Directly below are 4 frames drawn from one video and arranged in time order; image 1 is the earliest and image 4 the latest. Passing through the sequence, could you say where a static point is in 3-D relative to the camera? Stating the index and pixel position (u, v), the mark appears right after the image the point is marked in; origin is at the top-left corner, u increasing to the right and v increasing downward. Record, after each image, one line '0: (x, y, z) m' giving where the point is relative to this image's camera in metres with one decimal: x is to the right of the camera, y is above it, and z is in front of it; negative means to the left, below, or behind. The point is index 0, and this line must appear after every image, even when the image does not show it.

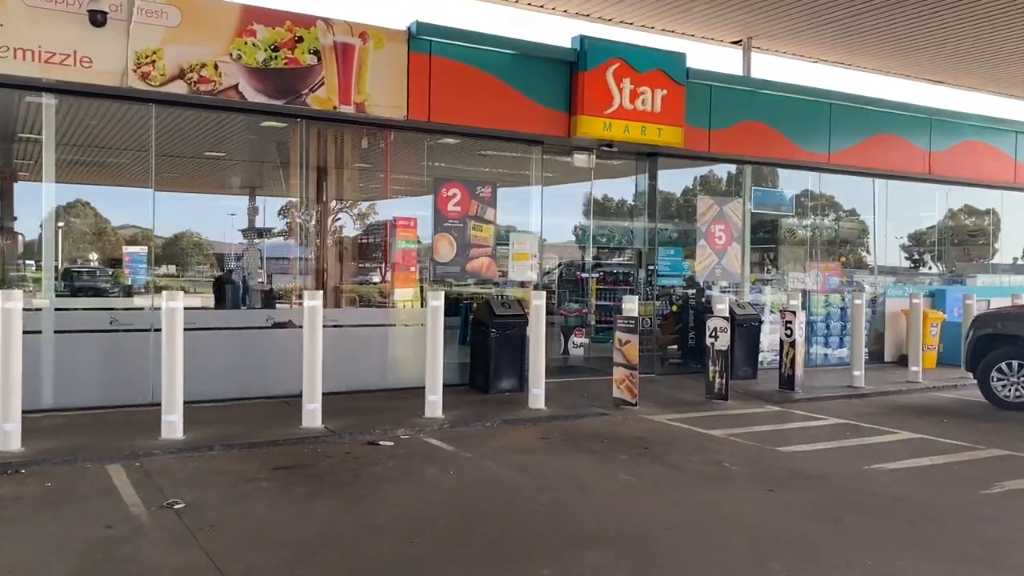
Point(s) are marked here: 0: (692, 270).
0: (+2.7, +0.3, +12.8) m
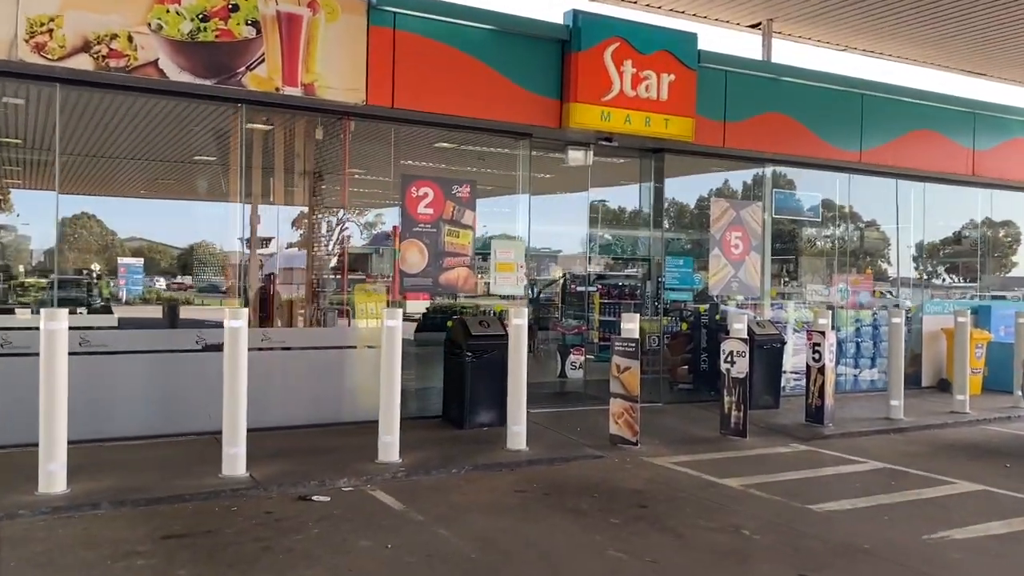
0: (+2.5, +0.1, +11.3) m
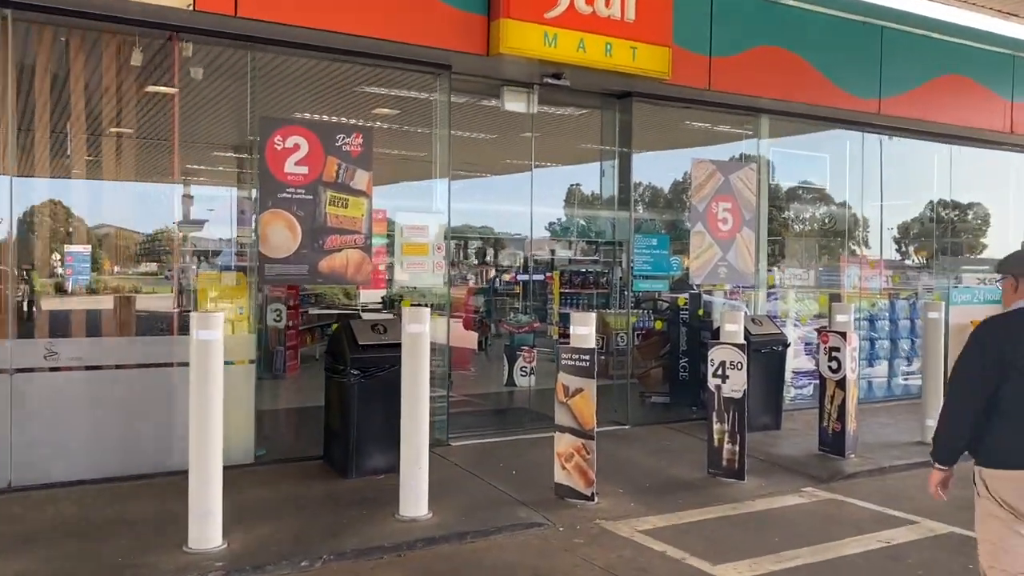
0: (+1.8, +0.2, +8.9) m
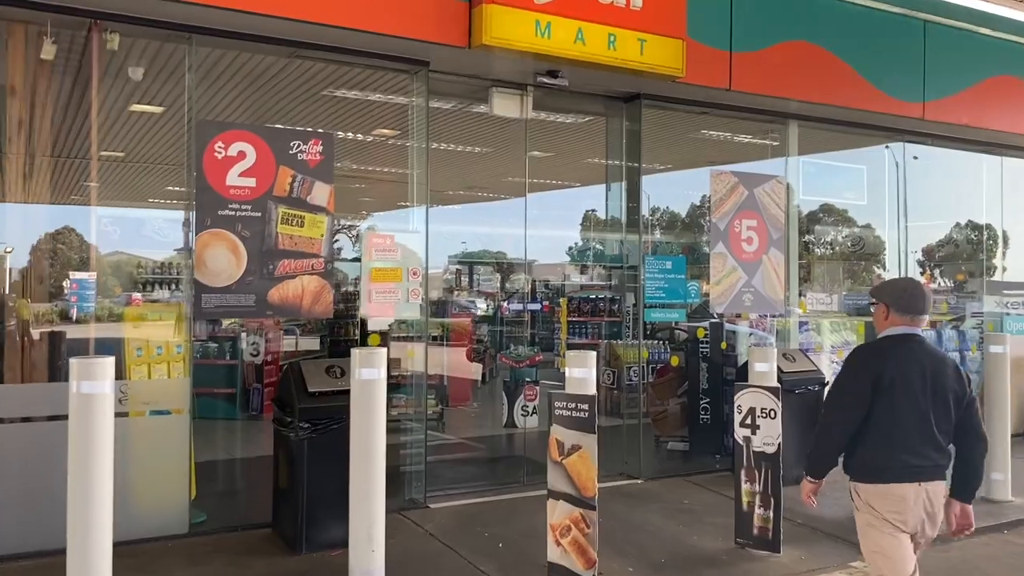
0: (+1.7, -0.1, +7.8) m
